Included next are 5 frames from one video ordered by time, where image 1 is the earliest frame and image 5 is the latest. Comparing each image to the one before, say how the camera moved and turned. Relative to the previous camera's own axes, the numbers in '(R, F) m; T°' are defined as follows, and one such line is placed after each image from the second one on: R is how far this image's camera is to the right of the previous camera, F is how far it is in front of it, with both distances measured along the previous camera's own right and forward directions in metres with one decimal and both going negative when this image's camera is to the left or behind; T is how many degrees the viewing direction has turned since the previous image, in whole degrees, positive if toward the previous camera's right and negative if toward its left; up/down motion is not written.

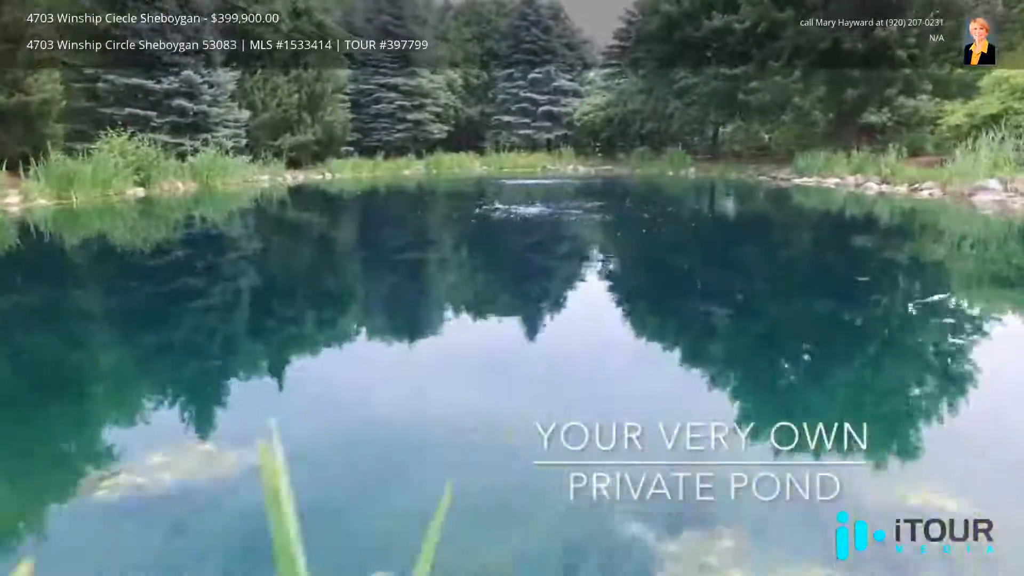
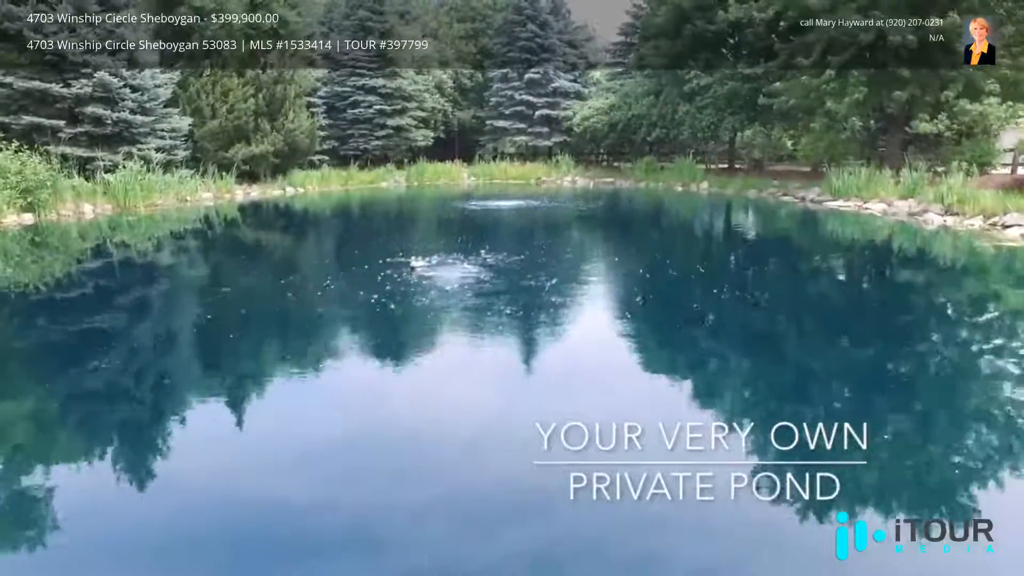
(+0.3, +1.0) m; -1°
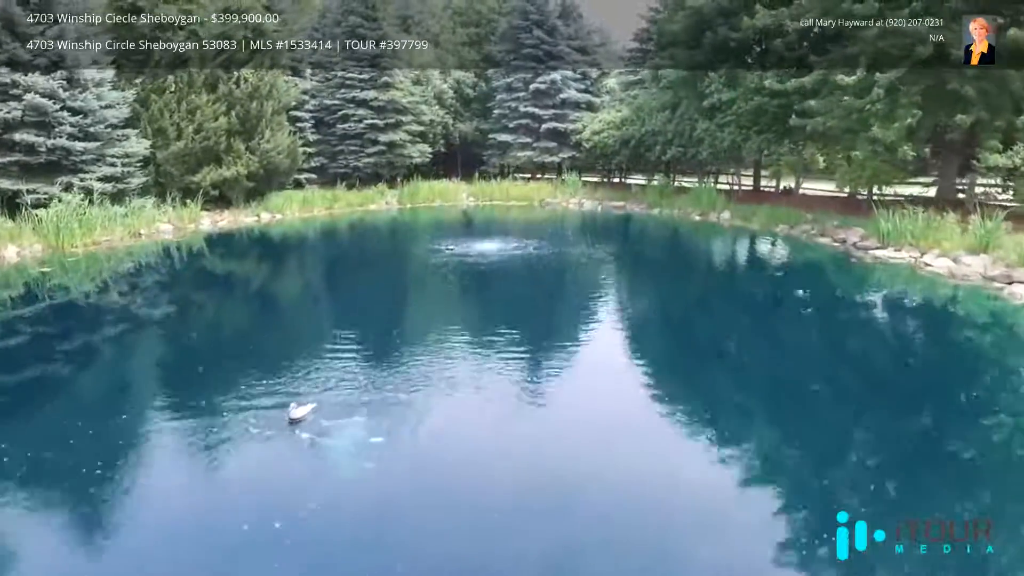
(+0.2, +0.7) m; -2°
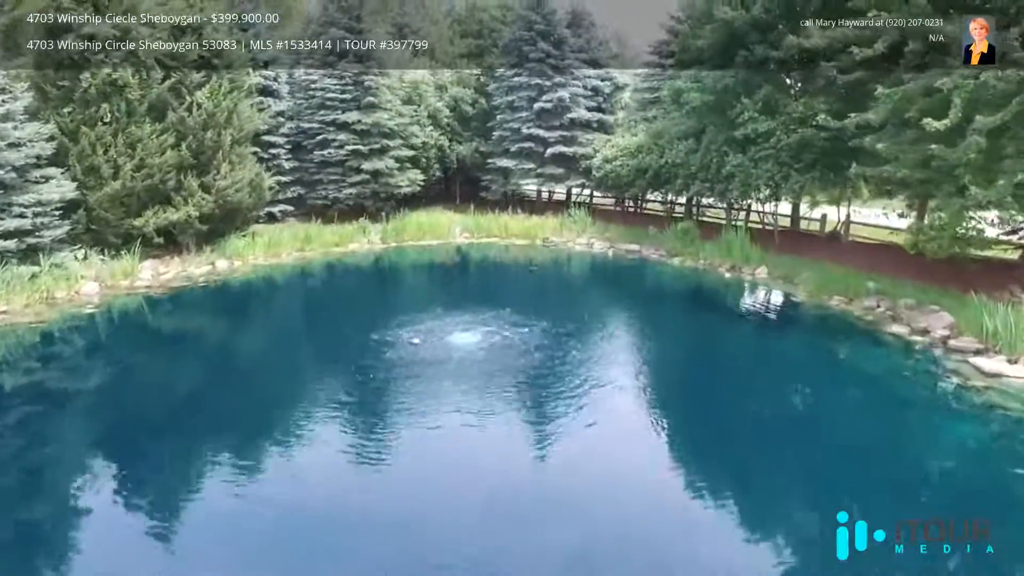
(+0.2, +1.0) m; -1°
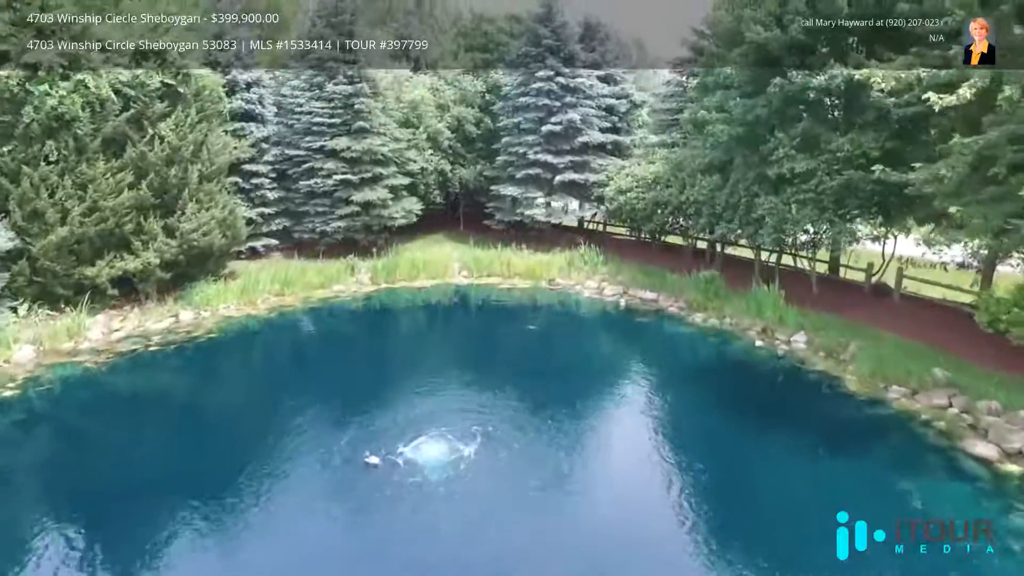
(+0.1, +0.7) m; -2°
